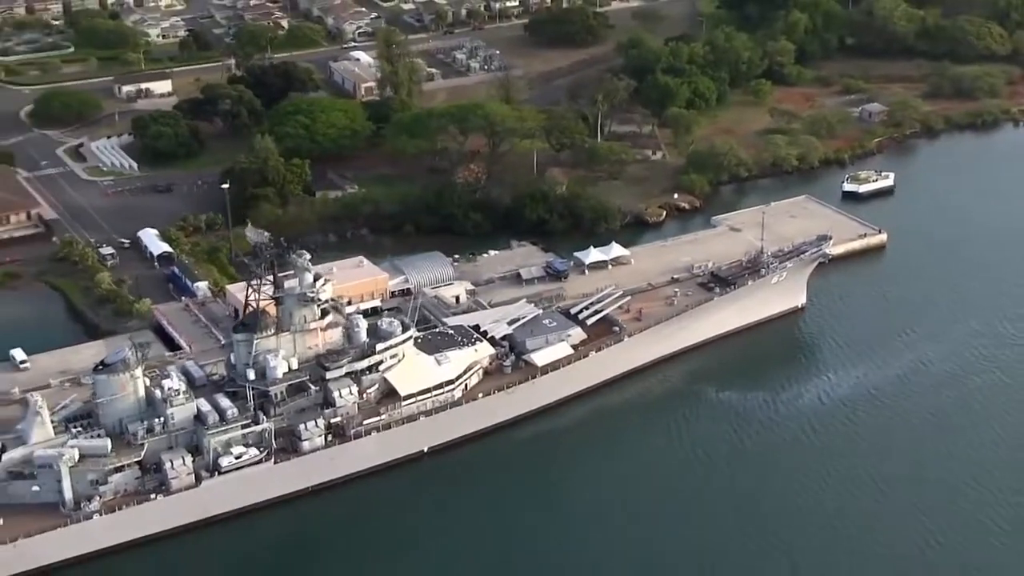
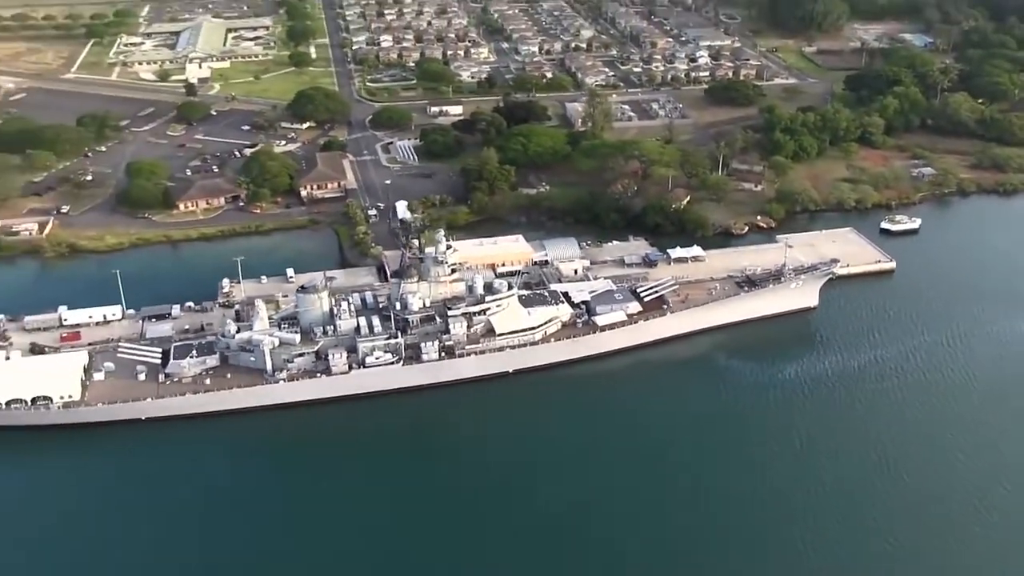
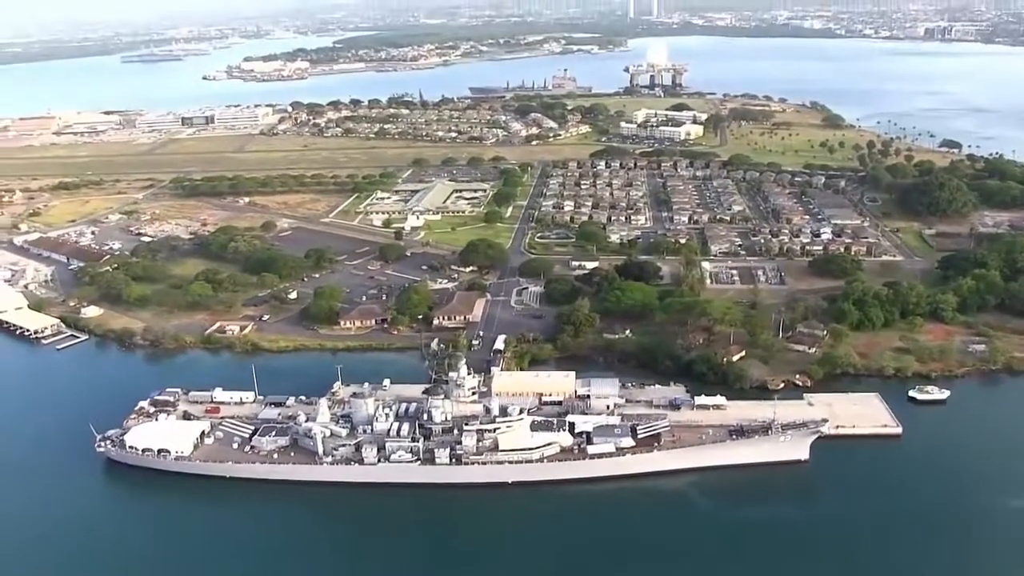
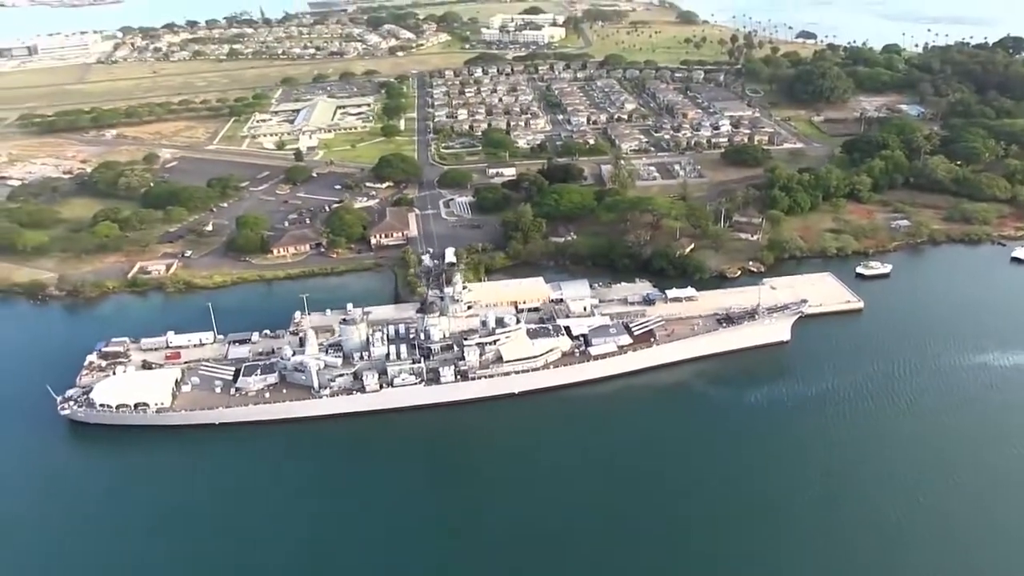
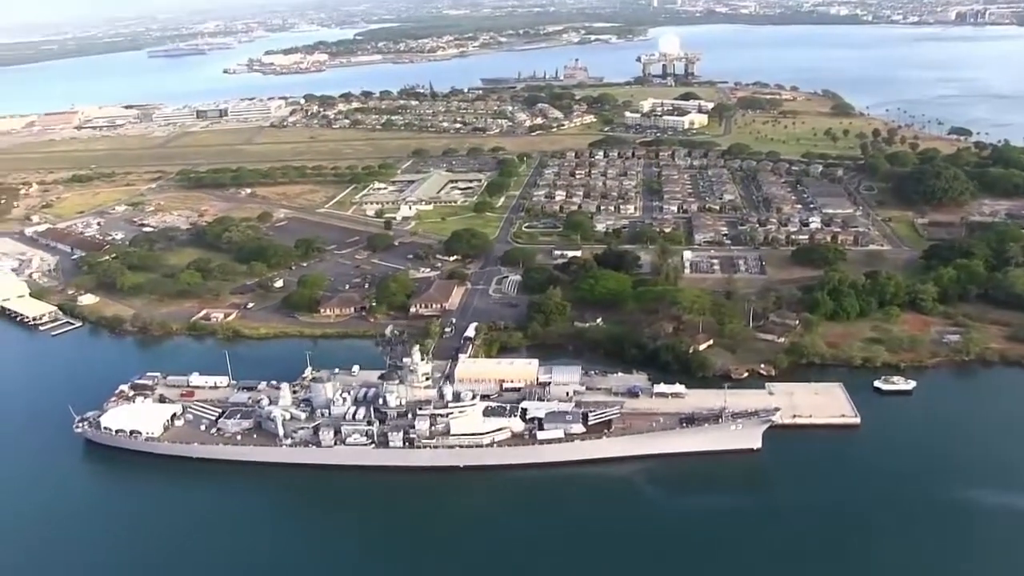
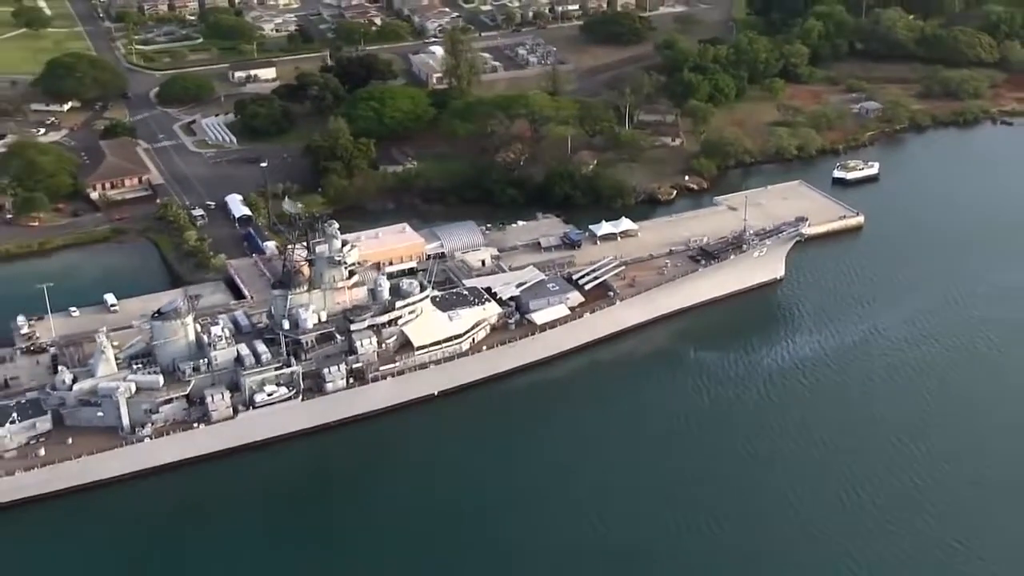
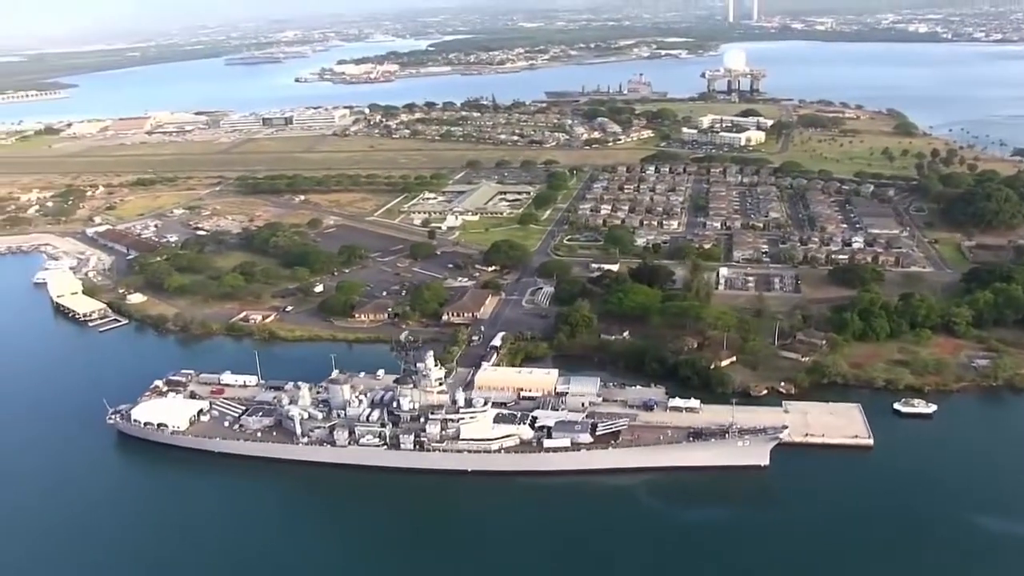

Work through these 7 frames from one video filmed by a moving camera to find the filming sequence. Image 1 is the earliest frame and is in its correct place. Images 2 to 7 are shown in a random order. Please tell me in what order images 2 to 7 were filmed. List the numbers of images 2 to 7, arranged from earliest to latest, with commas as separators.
6, 2, 4, 3, 5, 7
